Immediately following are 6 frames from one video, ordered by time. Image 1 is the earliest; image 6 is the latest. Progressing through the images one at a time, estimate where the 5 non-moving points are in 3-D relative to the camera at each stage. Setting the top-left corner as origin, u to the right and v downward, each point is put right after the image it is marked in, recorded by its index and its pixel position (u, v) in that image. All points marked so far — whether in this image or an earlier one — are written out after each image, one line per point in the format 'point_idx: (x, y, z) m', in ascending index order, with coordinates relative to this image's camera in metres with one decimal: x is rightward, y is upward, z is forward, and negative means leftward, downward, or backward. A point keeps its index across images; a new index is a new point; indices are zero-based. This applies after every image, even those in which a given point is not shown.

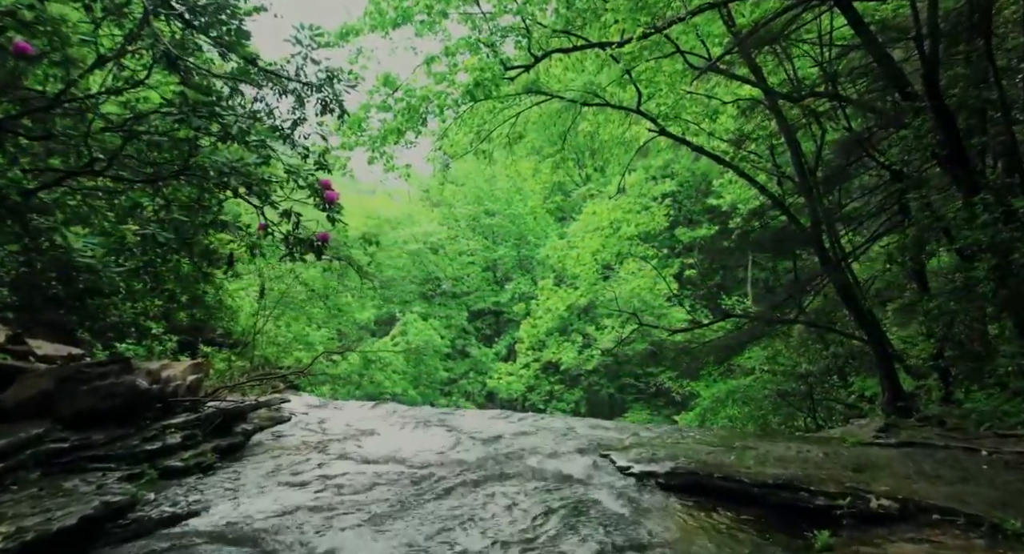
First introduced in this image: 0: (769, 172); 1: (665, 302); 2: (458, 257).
0: (+3.1, +1.3, +9.1) m
1: (+3.1, -0.5, +14.9) m
2: (-1.4, +0.5, +19.5) m
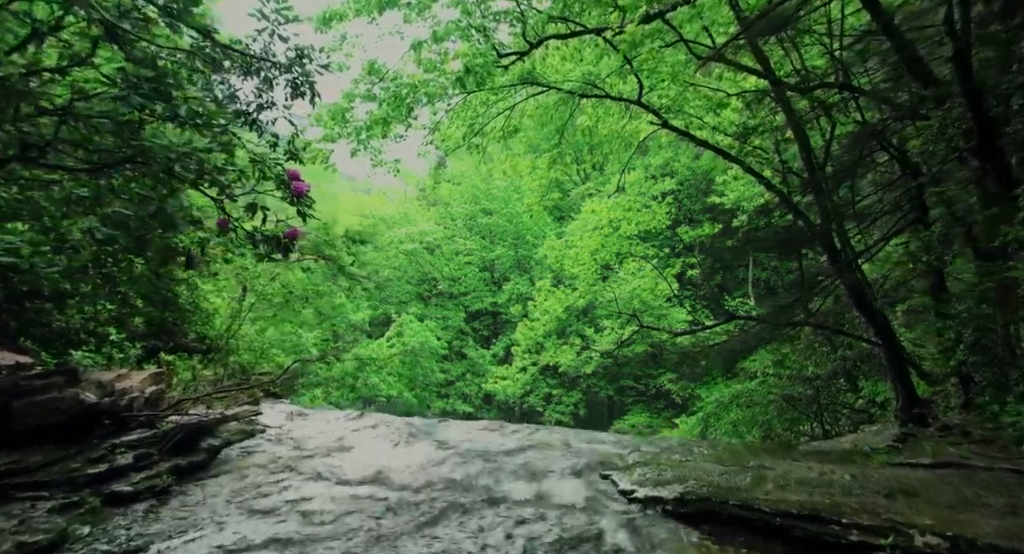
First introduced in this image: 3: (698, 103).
0: (+3.1, +1.3, +8.7) m
1: (+3.0, -0.5, +14.5) m
2: (-1.4, +0.5, +19.1) m
3: (+2.3, +2.2, +9.2) m
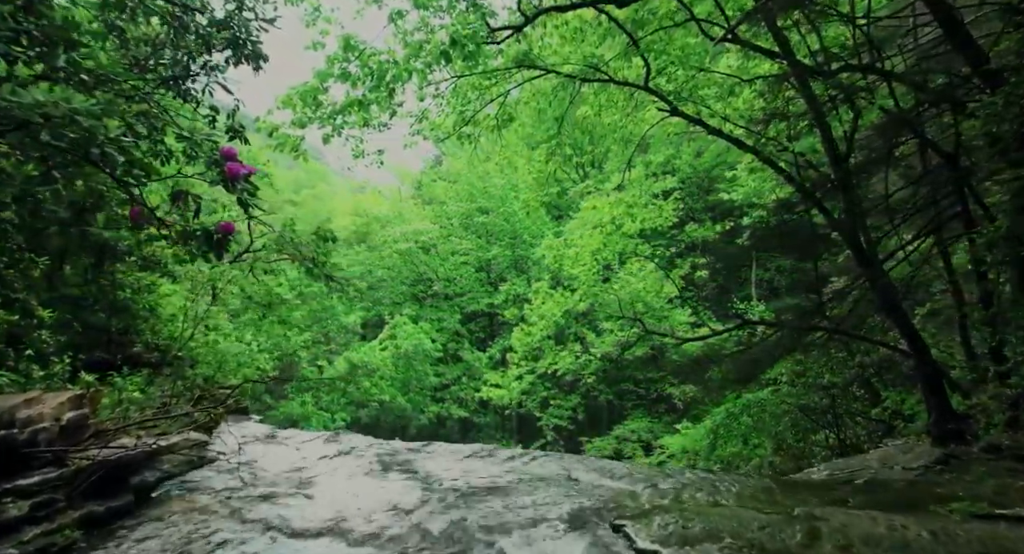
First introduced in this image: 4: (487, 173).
0: (+3.0, +1.3, +8.0) m
1: (+2.9, -0.5, +13.8) m
2: (-1.5, +0.5, +18.4) m
3: (+2.3, +2.1, +8.5) m
4: (-0.6, +2.6, +18.9) m
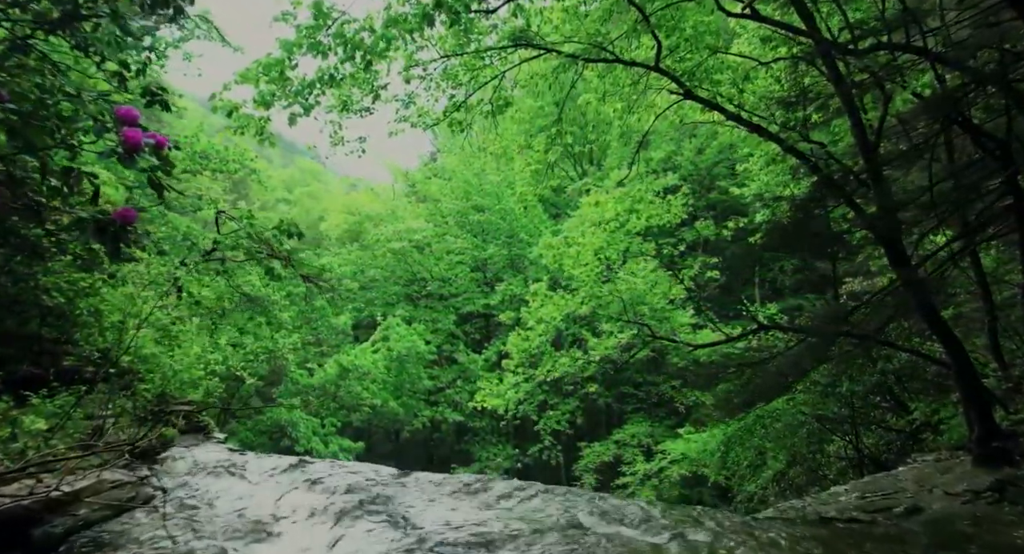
0: (+3.0, +1.3, +7.3) m
1: (+2.9, -0.5, +13.2) m
2: (-1.6, +0.5, +17.7) m
3: (+2.2, +2.1, +7.8) m
4: (-0.7, +2.6, +18.2) m
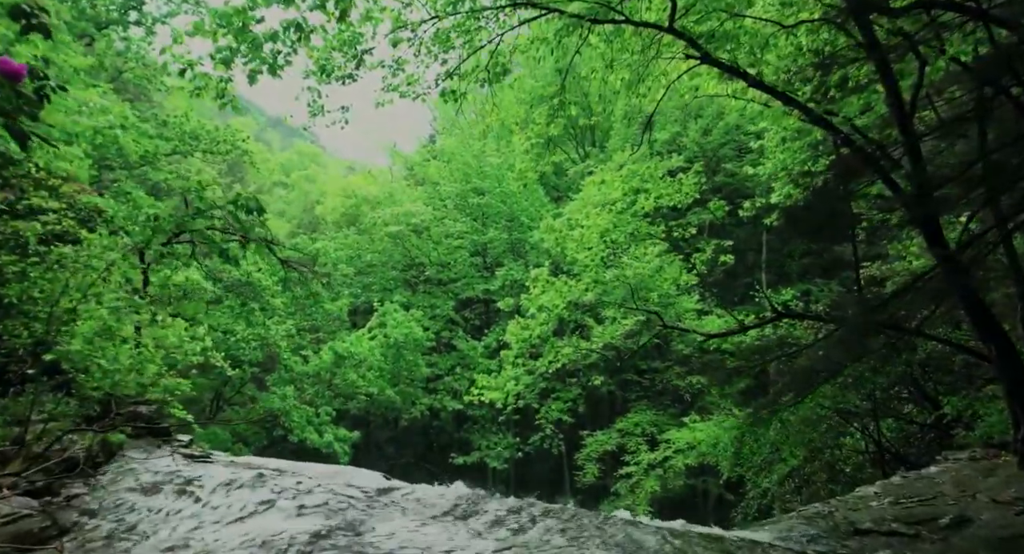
0: (+3.0, +1.4, +6.7) m
1: (+2.9, -0.3, +12.6) m
2: (-1.6, +0.9, +17.0) m
3: (+2.2, +2.3, +7.2) m
4: (-0.7, +3.0, +17.6) m
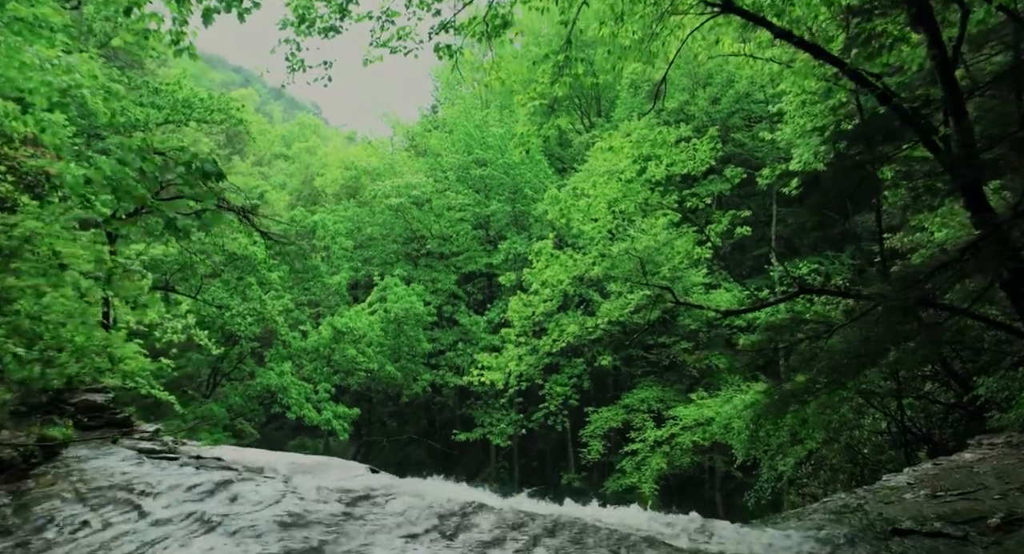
0: (+3.0, +1.7, +6.1) m
1: (+2.9, +0.2, +12.0) m
2: (-1.5, +1.5, +16.5) m
3: (+2.2, +2.5, +6.5) m
4: (-0.7, +3.6, +16.9) m
